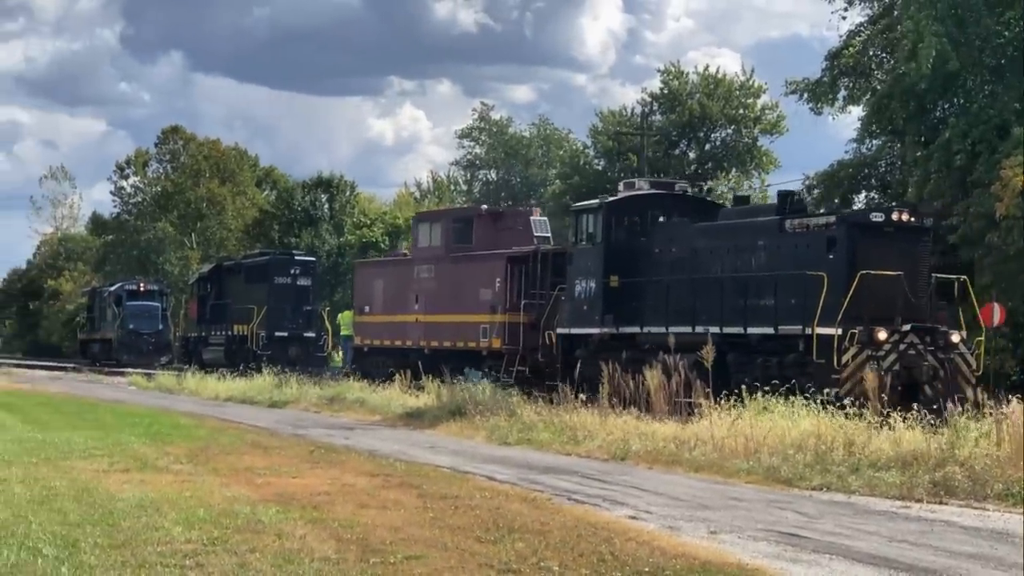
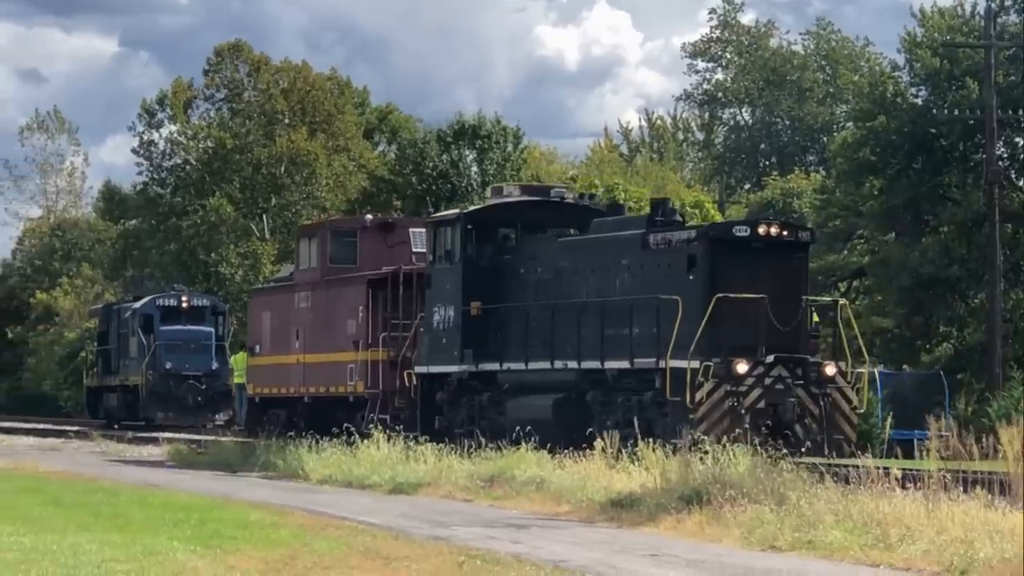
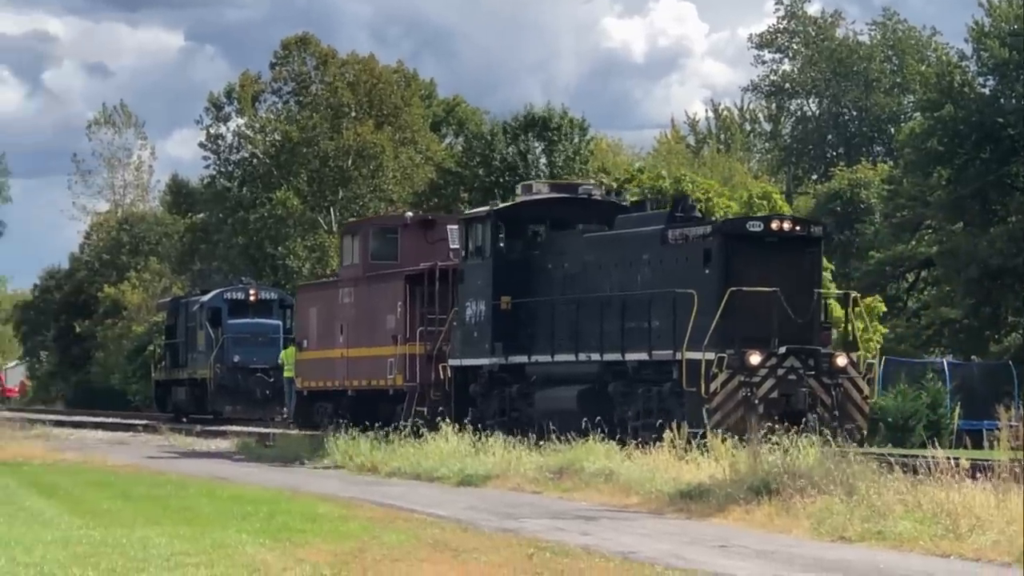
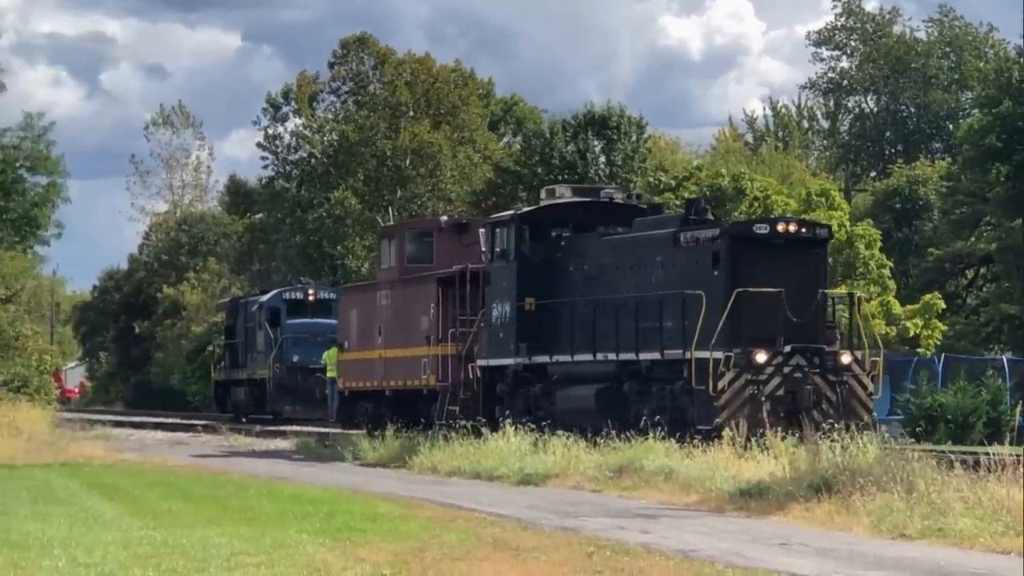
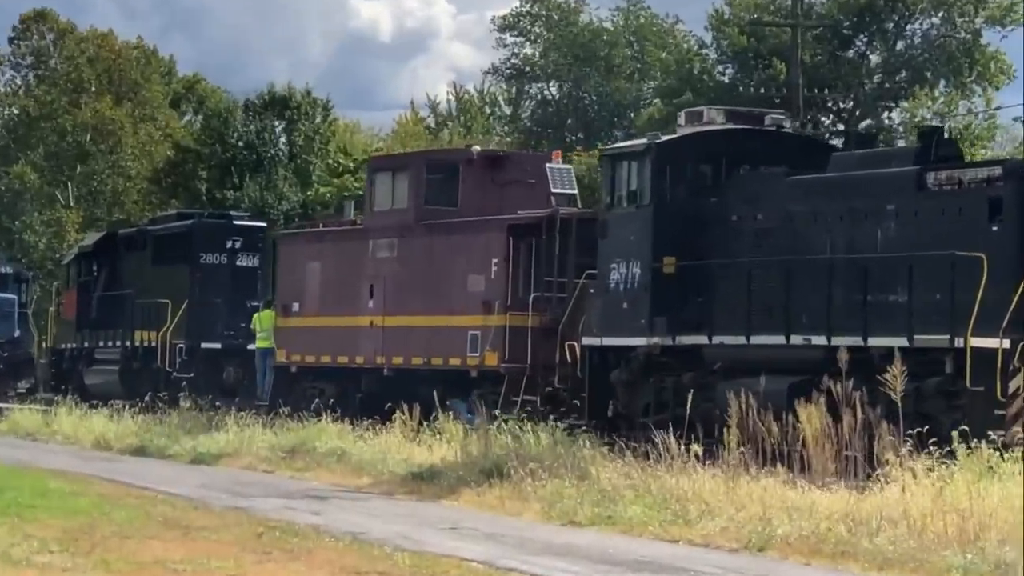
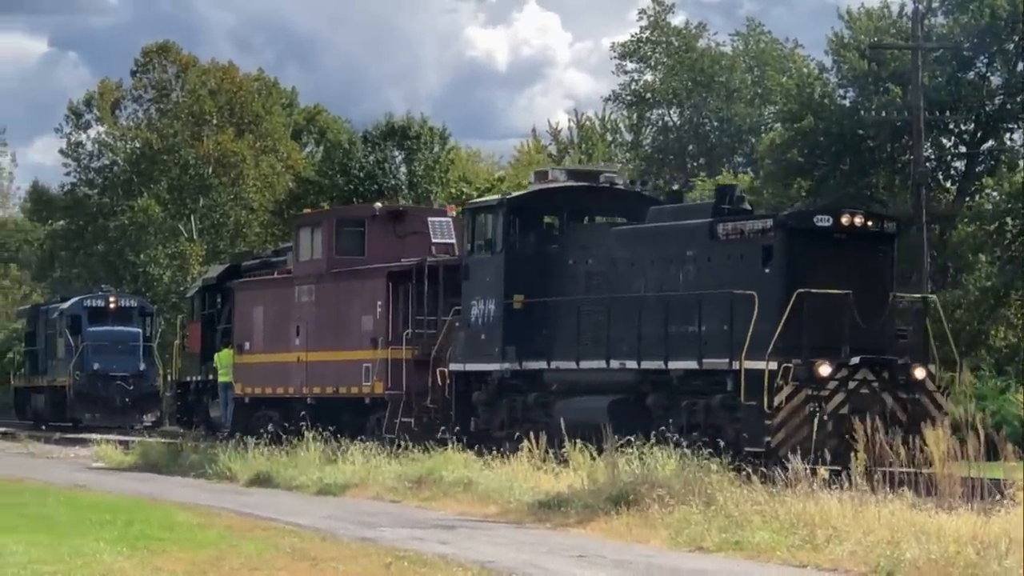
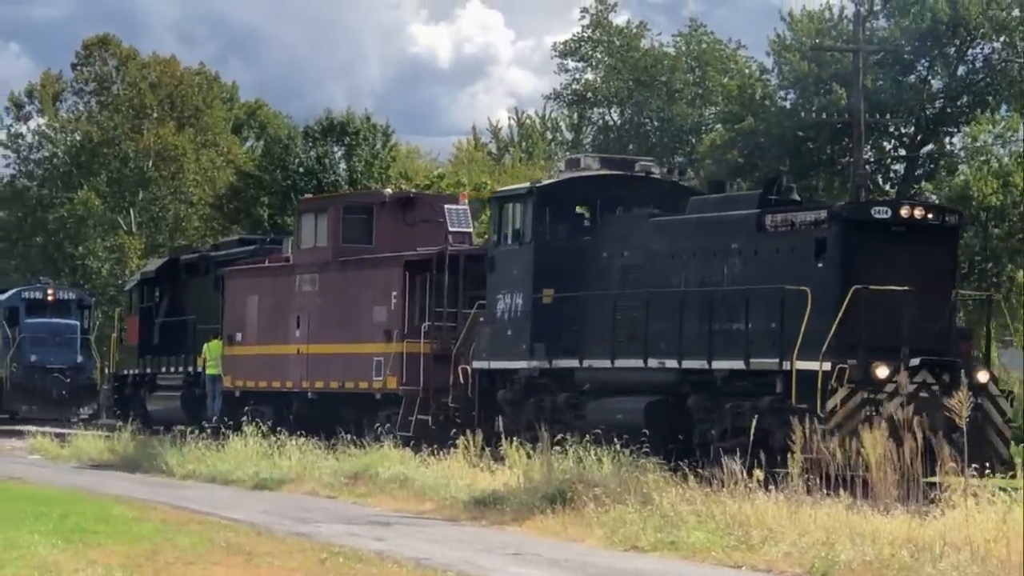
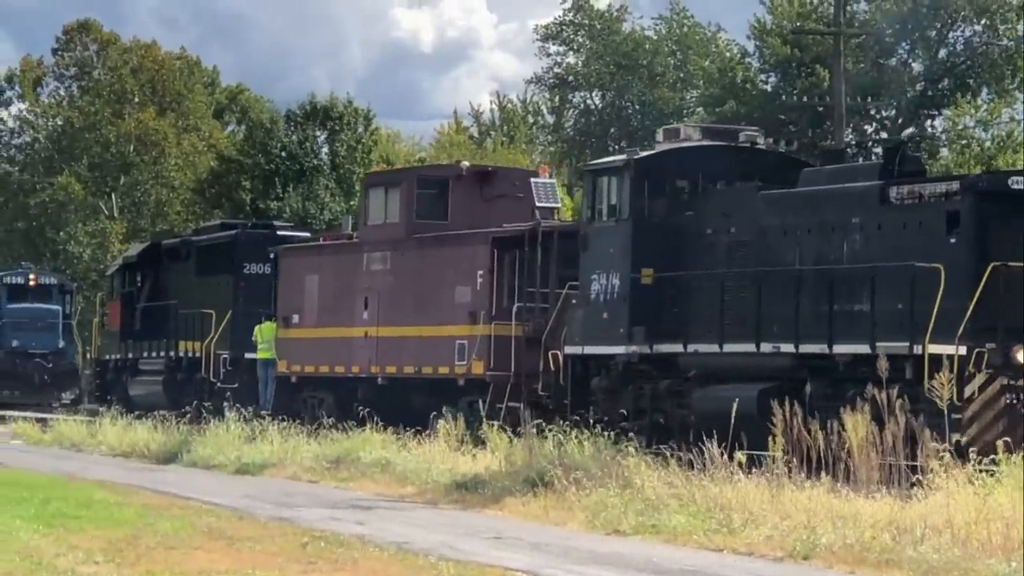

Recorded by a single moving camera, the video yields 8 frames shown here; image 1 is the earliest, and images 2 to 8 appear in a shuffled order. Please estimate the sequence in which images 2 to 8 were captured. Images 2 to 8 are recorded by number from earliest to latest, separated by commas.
5, 8, 7, 6, 2, 3, 4
